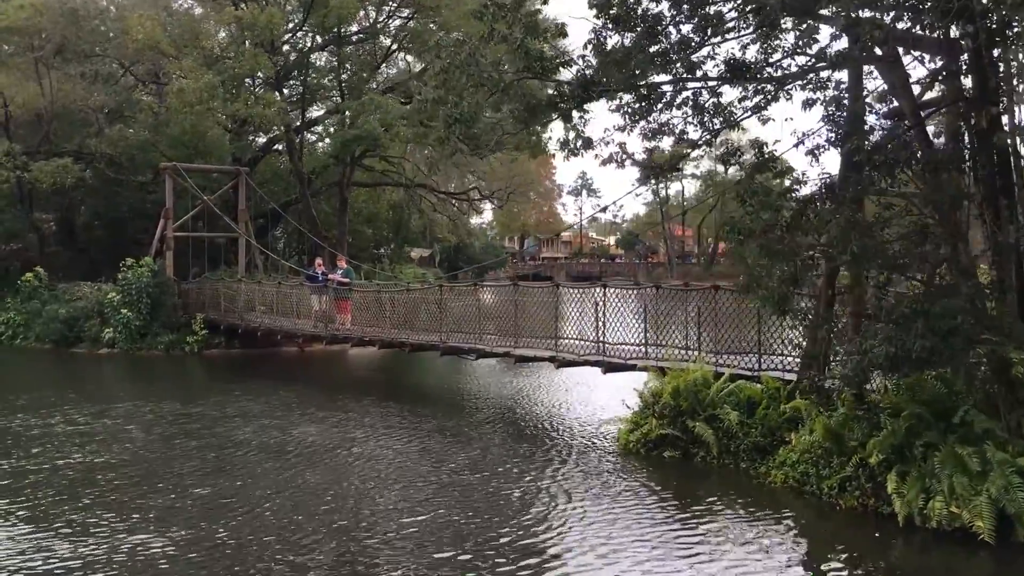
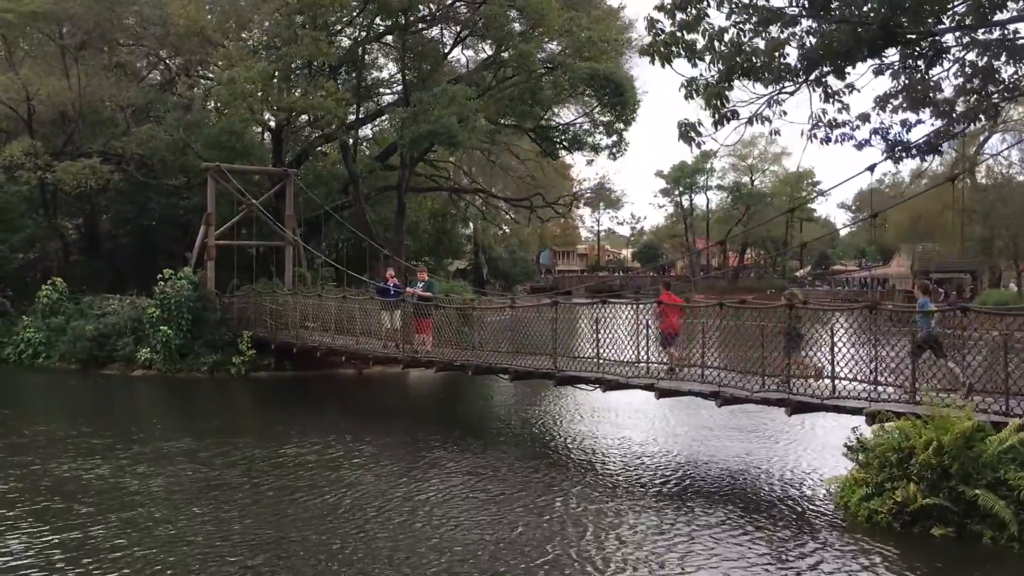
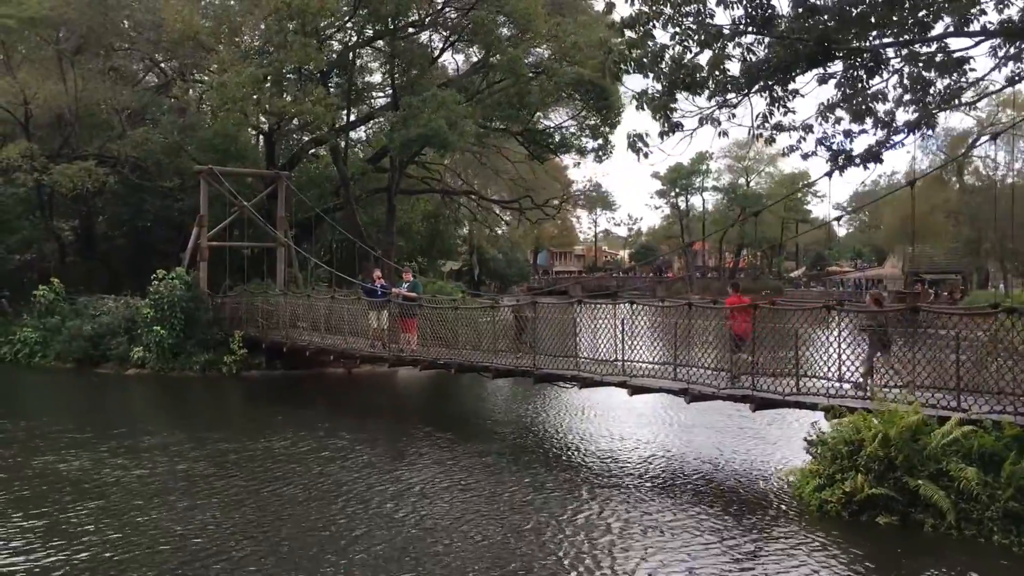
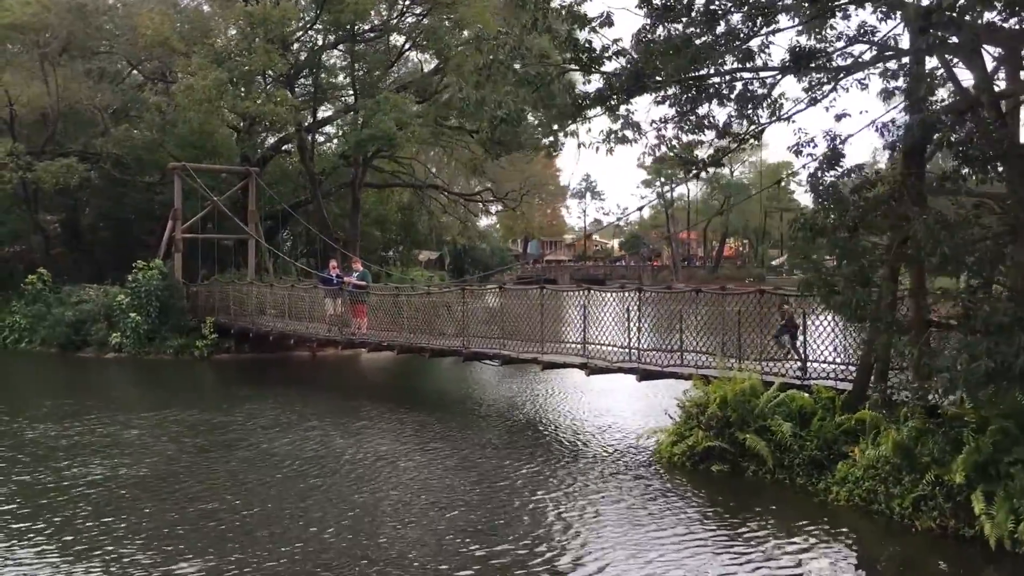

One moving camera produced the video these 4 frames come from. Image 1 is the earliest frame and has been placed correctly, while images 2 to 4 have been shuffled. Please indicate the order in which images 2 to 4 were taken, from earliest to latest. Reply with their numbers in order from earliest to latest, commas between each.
4, 3, 2
